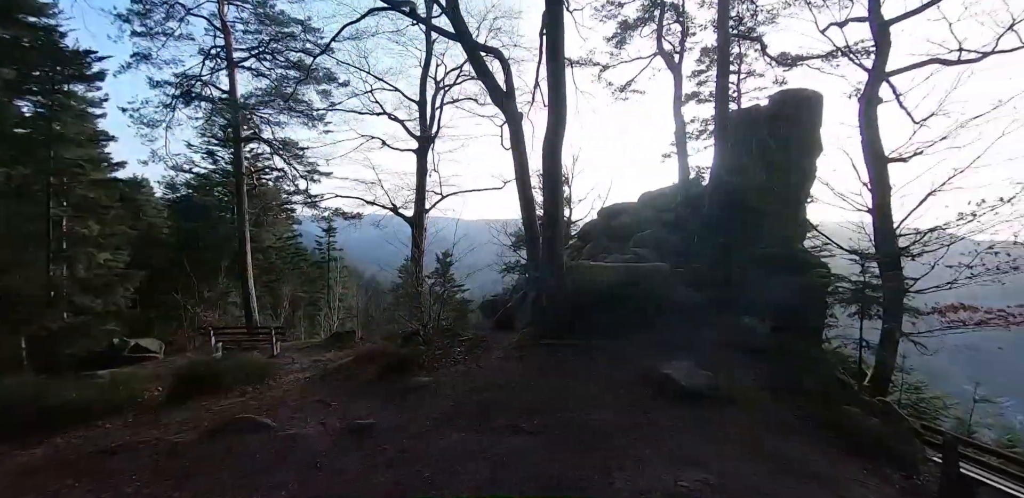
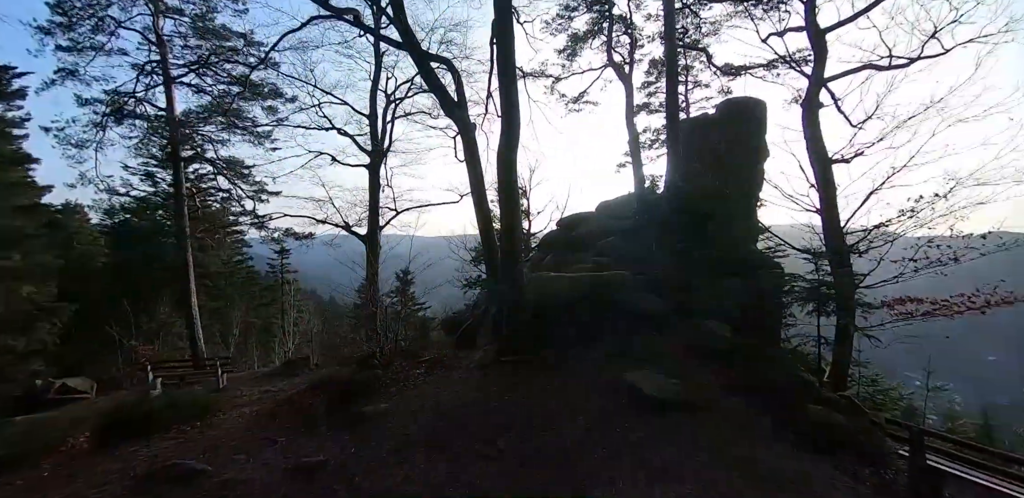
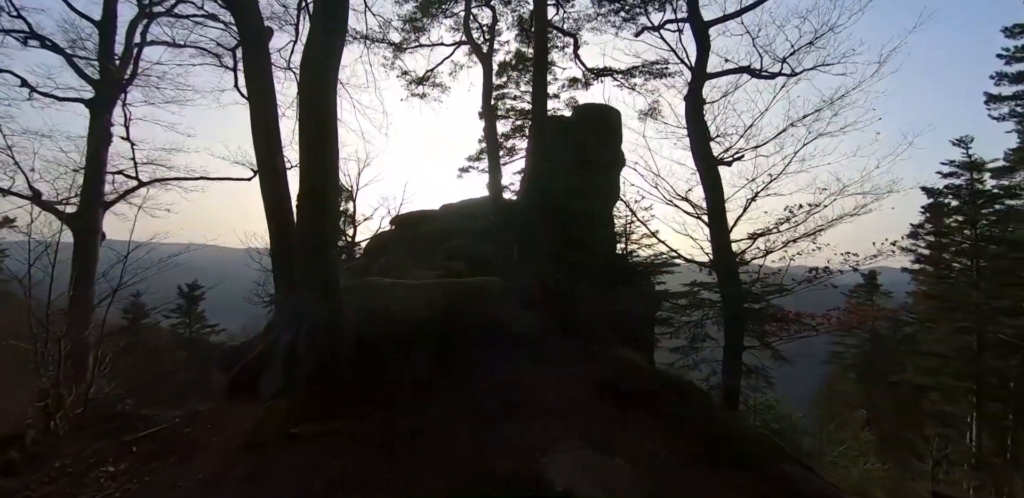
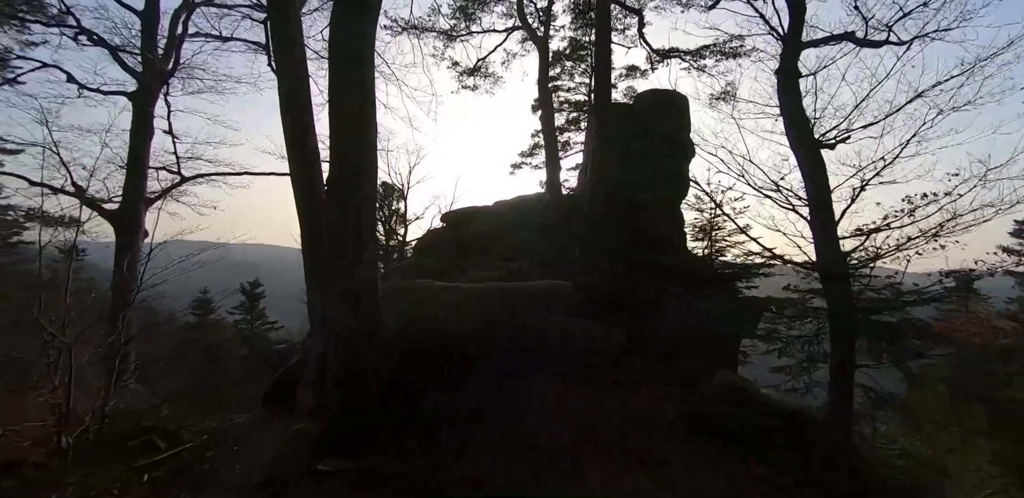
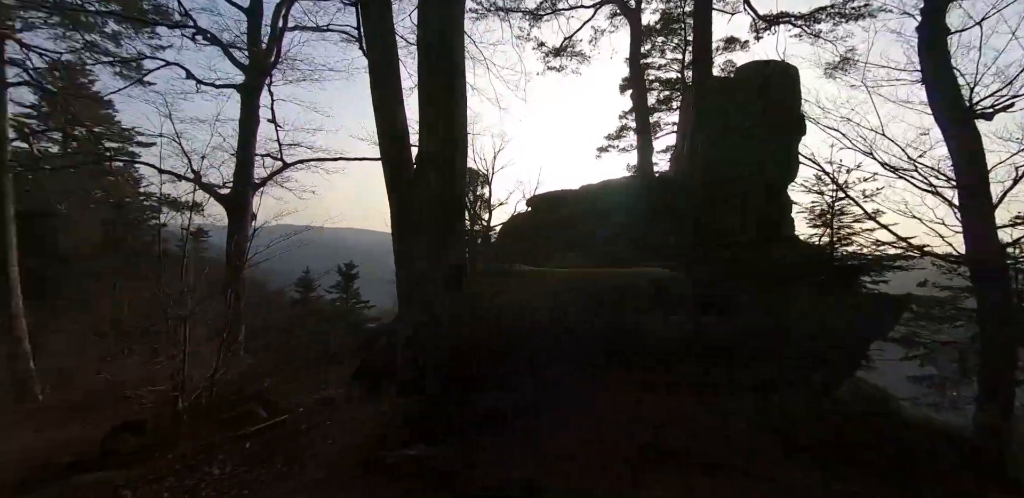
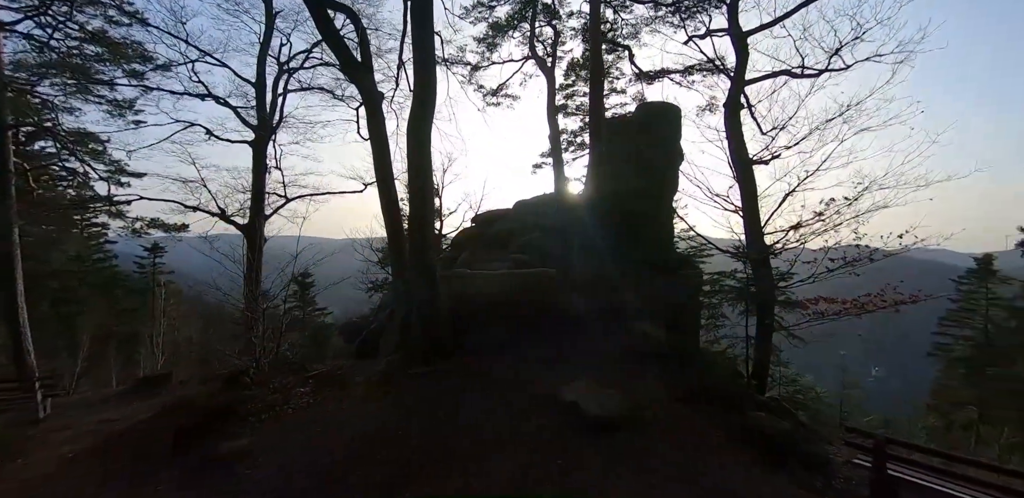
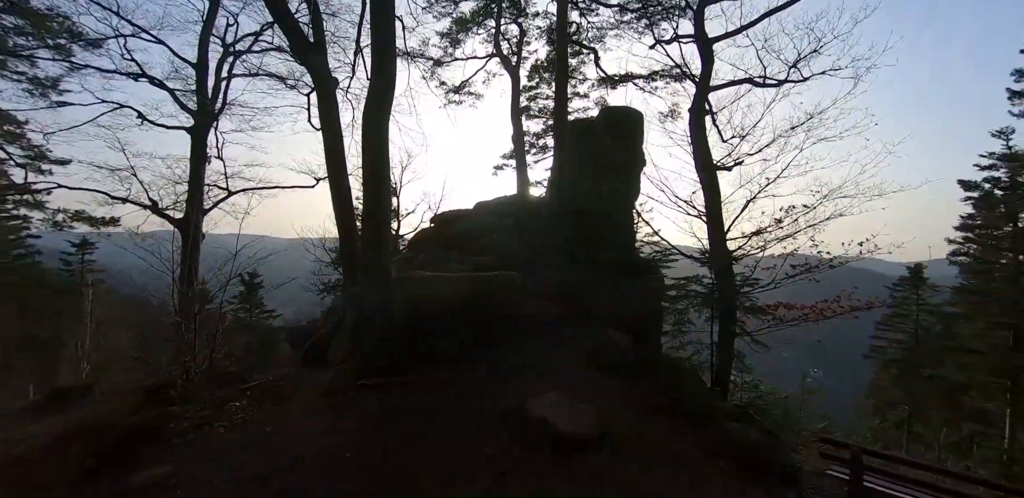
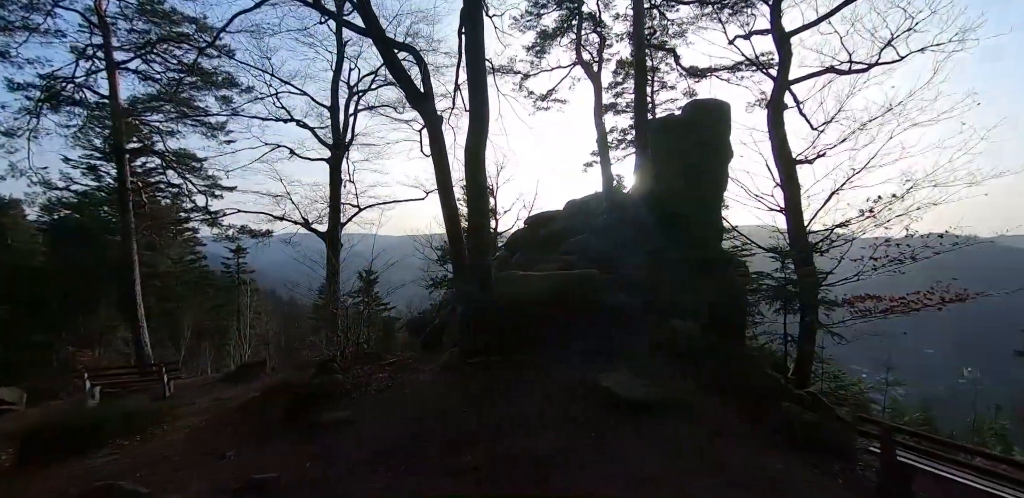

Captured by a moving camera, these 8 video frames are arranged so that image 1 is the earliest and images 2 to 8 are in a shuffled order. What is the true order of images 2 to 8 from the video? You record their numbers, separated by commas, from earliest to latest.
2, 8, 6, 7, 3, 4, 5
